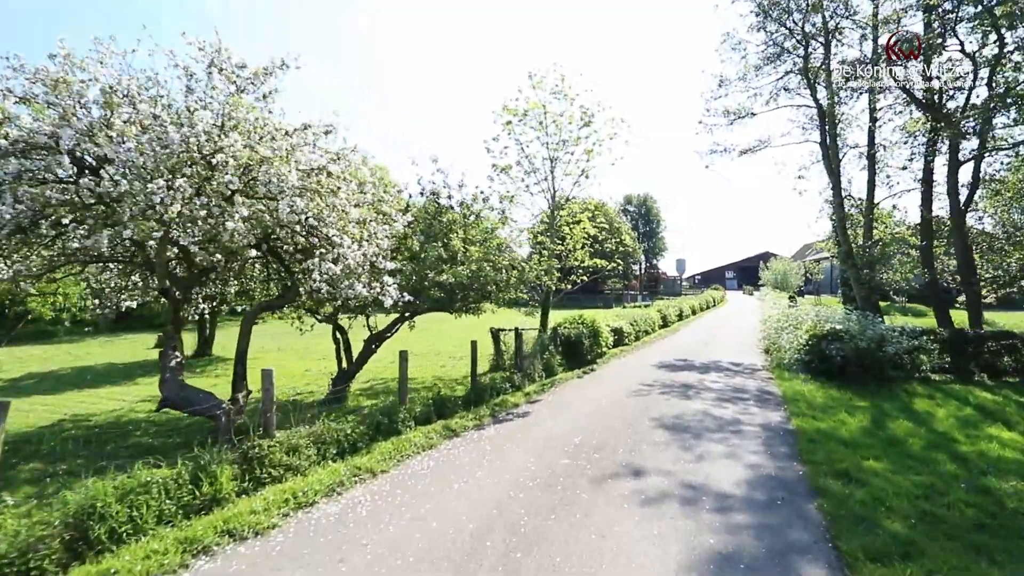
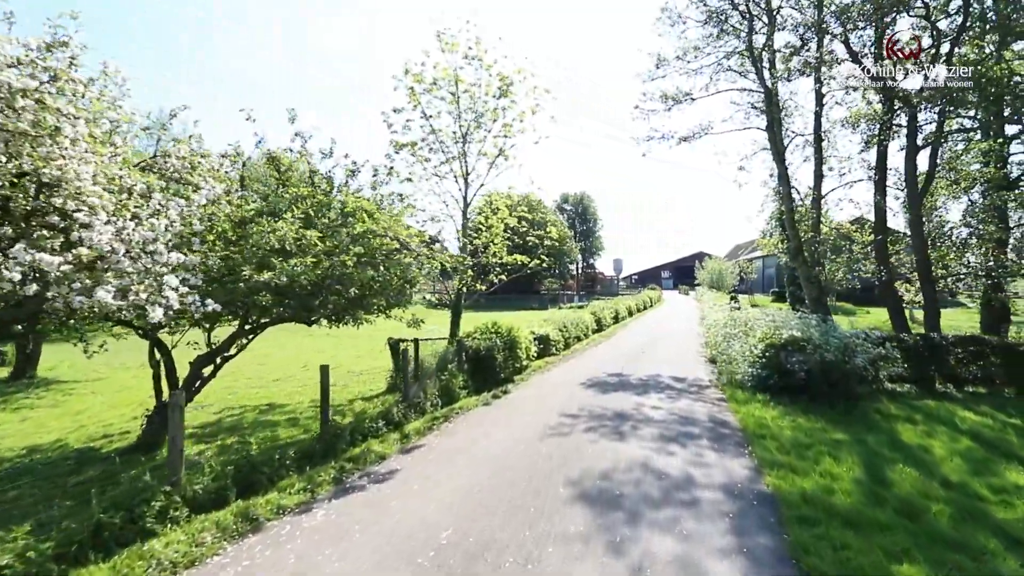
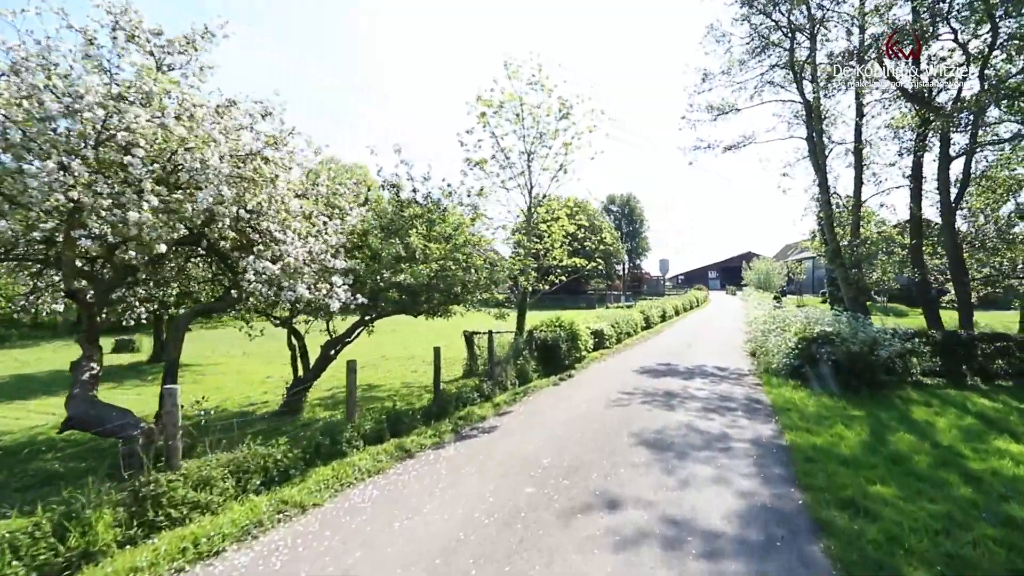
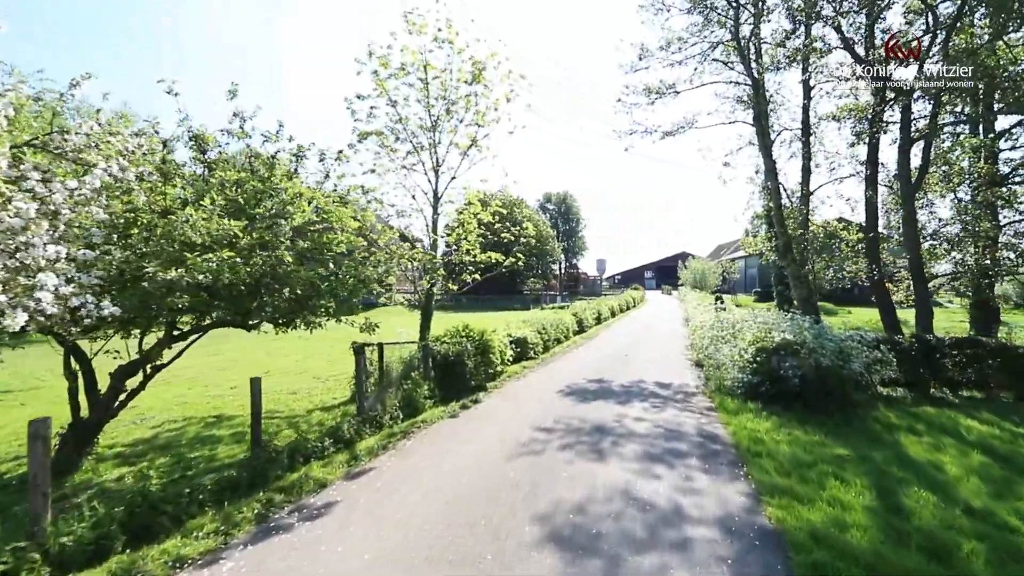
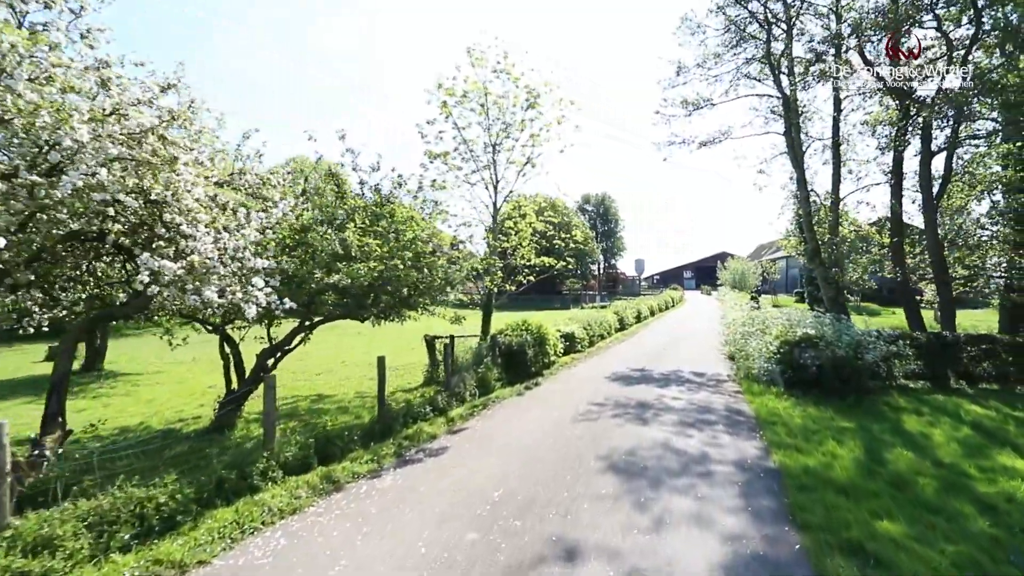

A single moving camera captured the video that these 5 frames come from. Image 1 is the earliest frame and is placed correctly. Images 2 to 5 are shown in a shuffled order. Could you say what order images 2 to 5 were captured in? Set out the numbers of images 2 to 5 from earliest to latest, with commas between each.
3, 5, 2, 4
